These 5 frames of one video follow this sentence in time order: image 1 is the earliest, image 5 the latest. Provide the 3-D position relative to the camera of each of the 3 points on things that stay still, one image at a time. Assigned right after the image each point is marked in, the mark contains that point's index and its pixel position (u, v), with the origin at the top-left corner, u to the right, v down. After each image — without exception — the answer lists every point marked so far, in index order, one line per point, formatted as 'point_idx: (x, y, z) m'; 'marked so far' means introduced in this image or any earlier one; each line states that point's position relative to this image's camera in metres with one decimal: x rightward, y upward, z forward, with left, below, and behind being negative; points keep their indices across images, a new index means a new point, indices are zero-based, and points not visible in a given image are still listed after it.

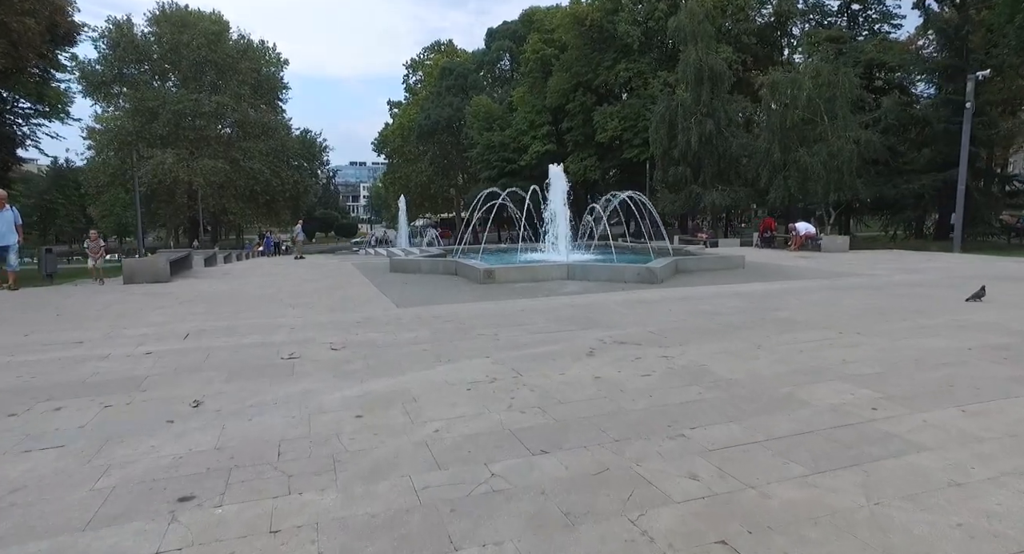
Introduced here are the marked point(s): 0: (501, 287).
0: (-0.2, -0.2, +12.4) m
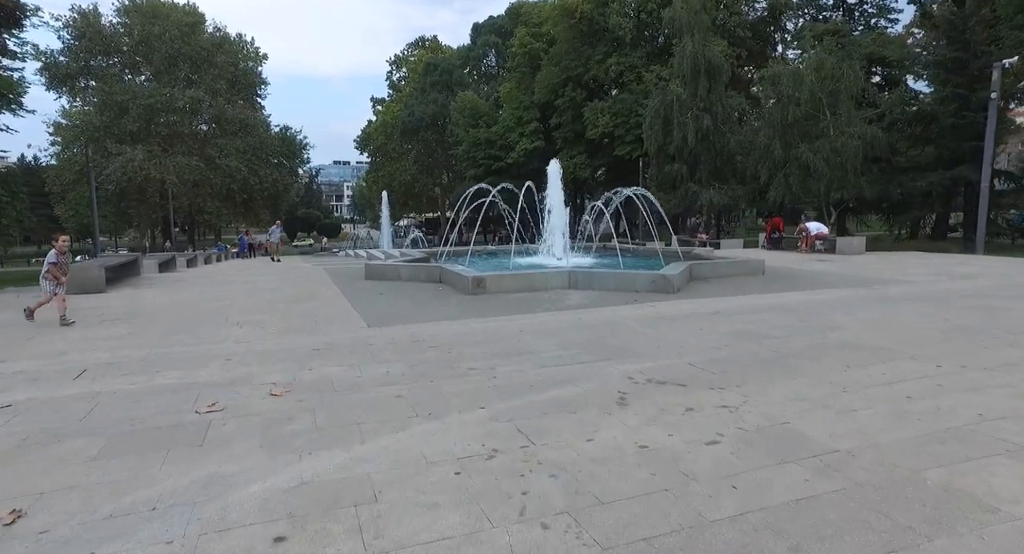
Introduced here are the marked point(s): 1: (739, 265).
0: (-0.4, -0.4, +10.7) m
1: (+5.0, +0.3, +13.2) m
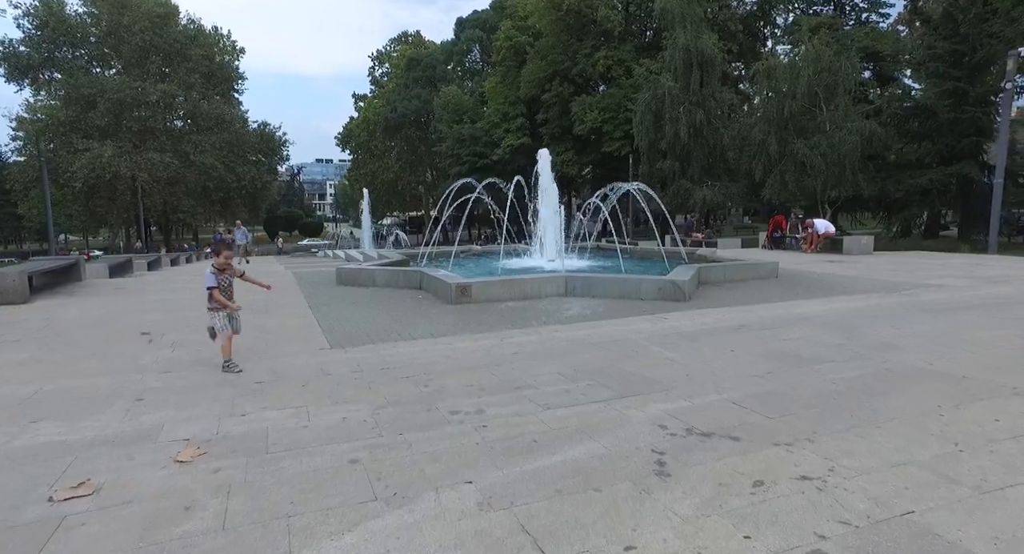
0: (-0.5, -0.5, +9.3) m
1: (+4.8, +0.2, +11.9) m
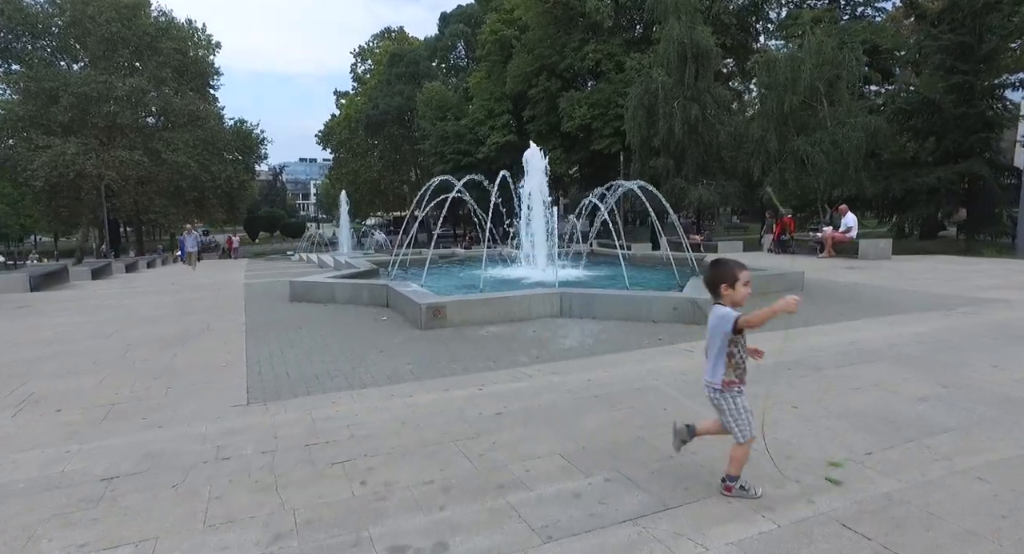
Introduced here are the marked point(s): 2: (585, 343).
0: (-0.7, -0.7, +7.5) m
1: (+4.5, 0.0, +10.3) m
2: (+0.9, -0.8, +7.1) m
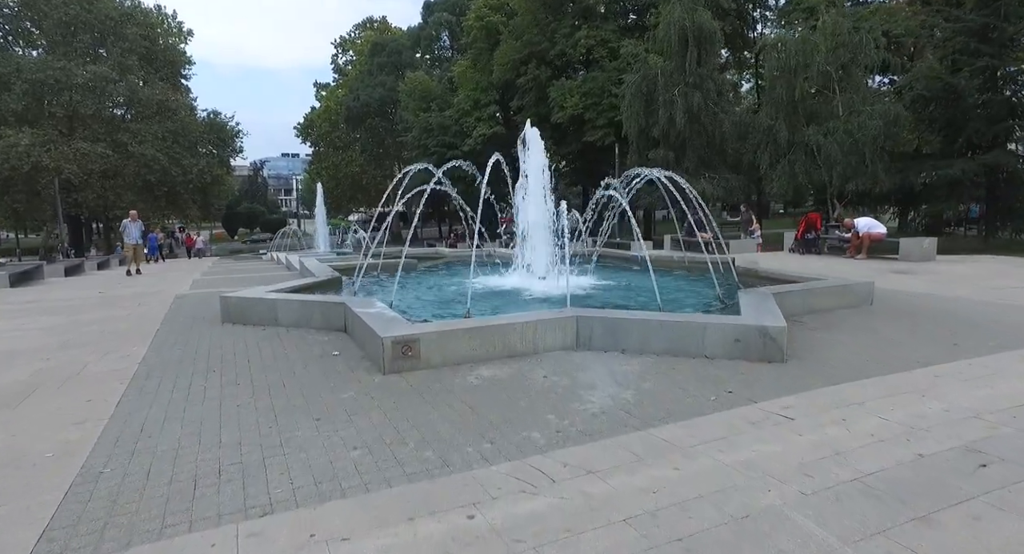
0: (-0.7, -1.0, +5.2) m
1: (+4.5, -0.2, +8.1) m
2: (+0.9, -1.0, +4.8) m
